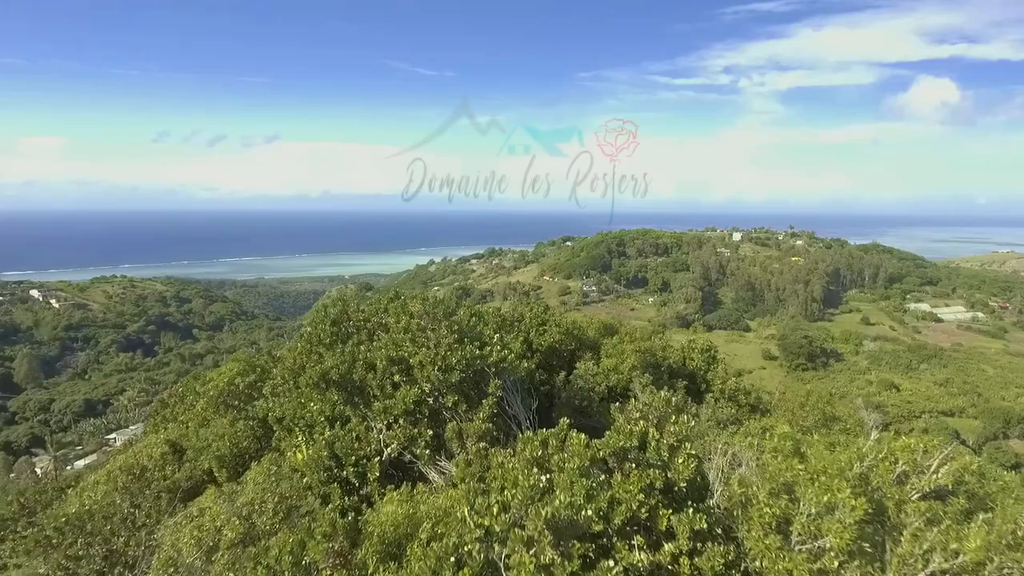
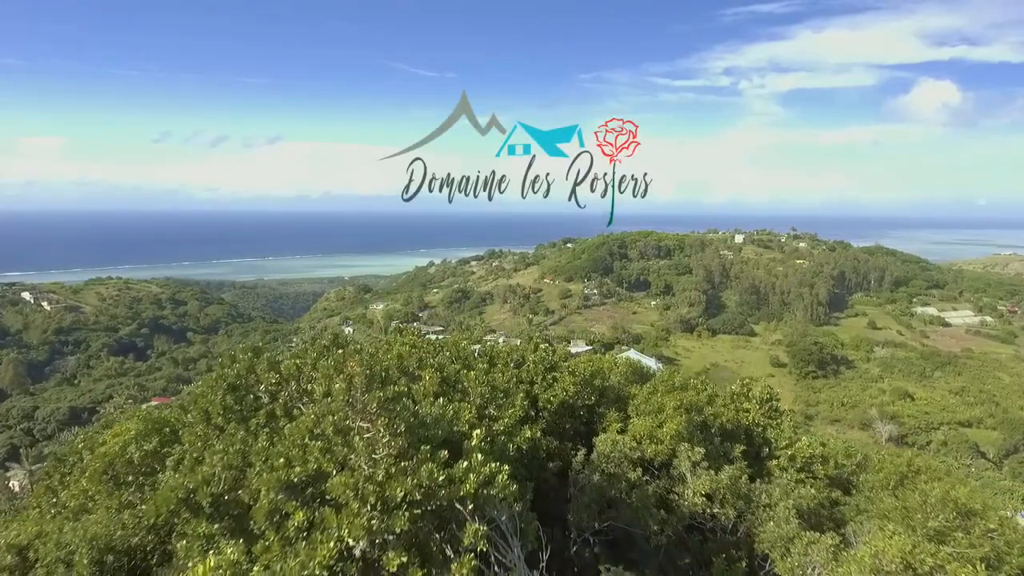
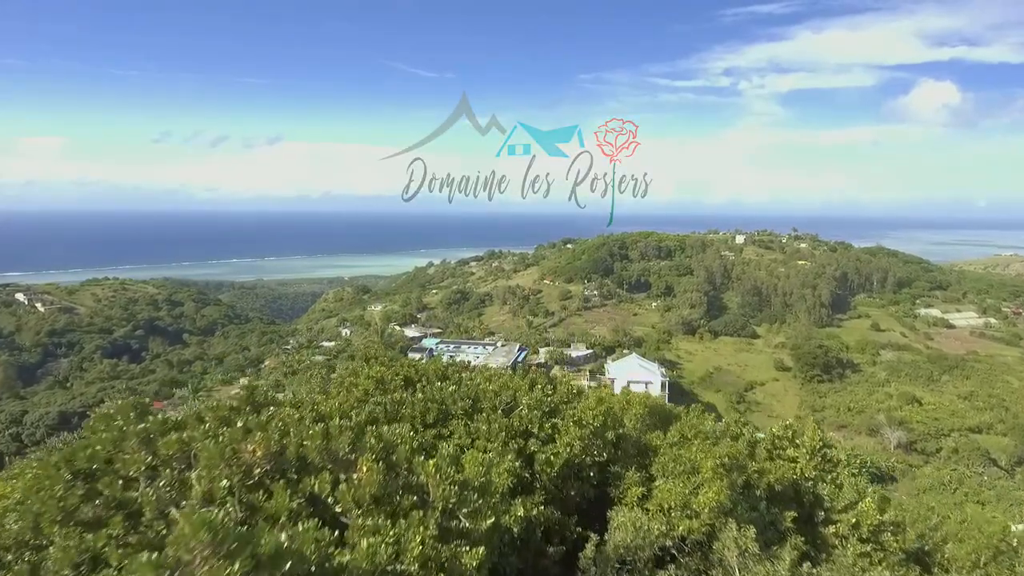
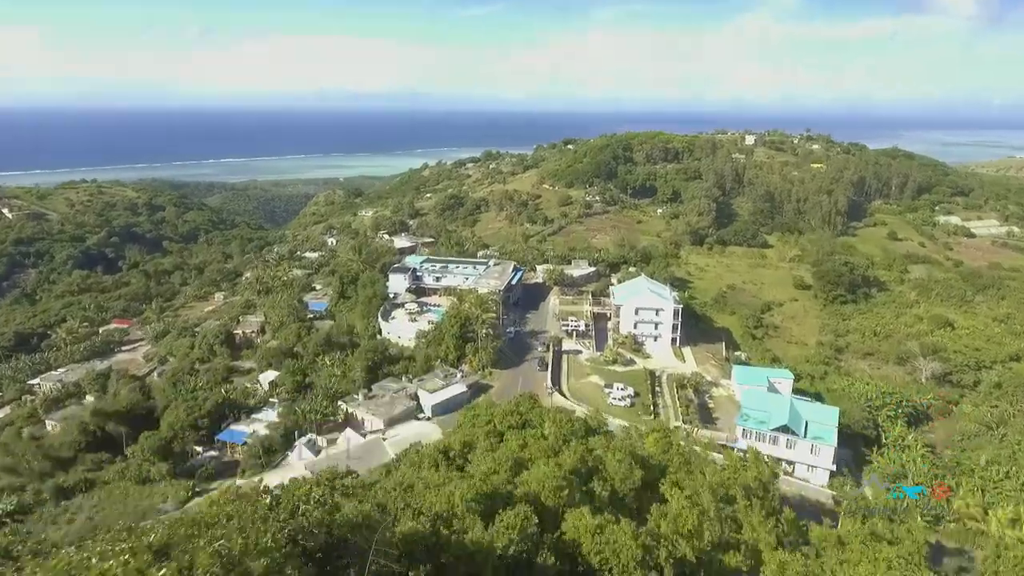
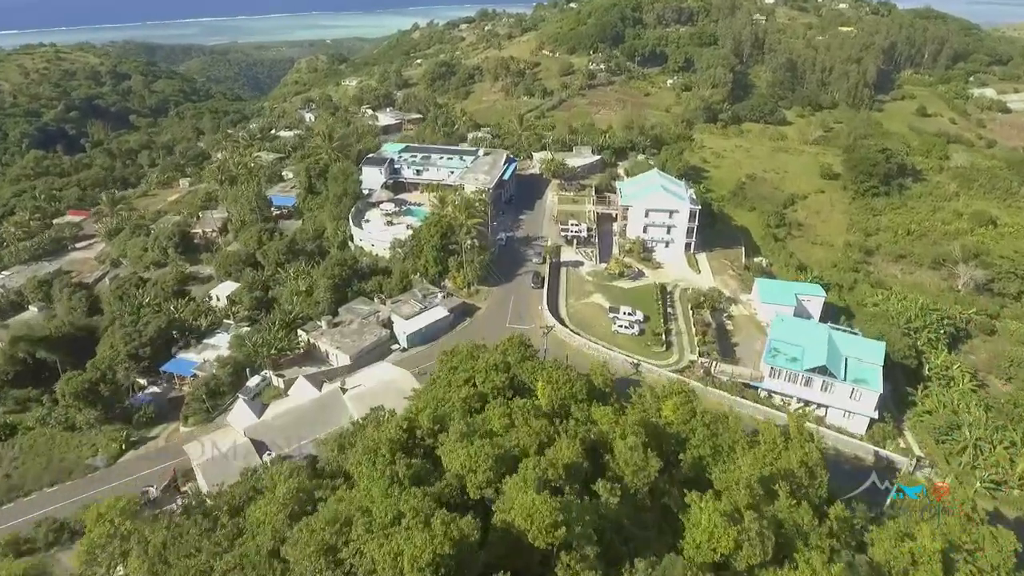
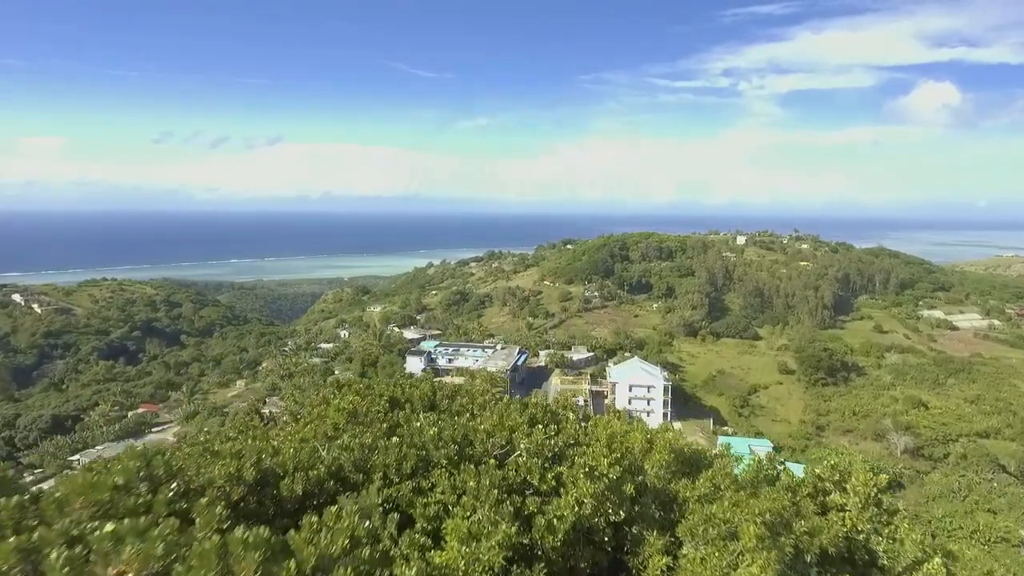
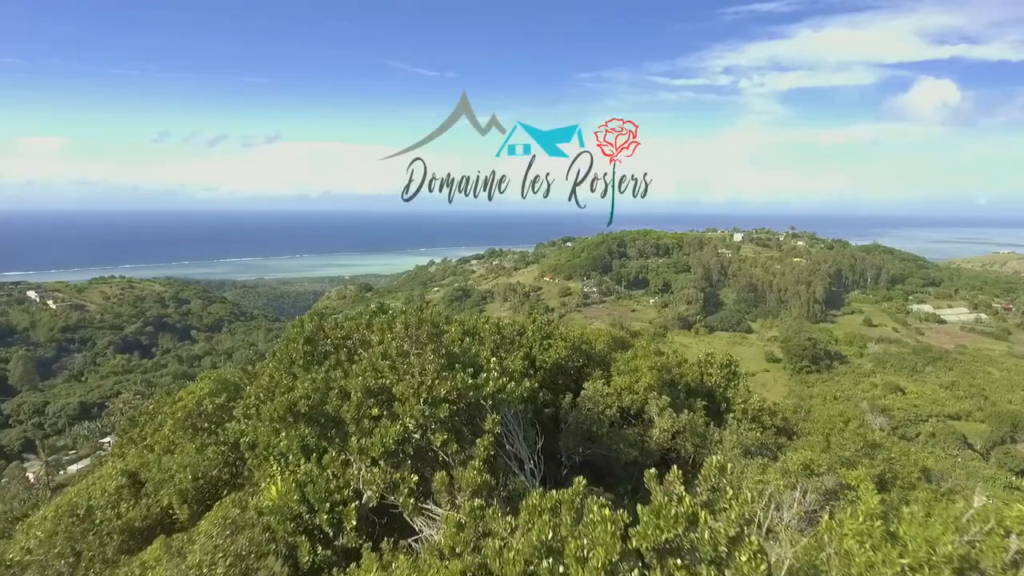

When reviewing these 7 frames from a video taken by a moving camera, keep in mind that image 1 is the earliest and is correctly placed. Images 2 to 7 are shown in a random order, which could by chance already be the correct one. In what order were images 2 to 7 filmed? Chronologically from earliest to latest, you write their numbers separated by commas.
7, 2, 3, 6, 4, 5
